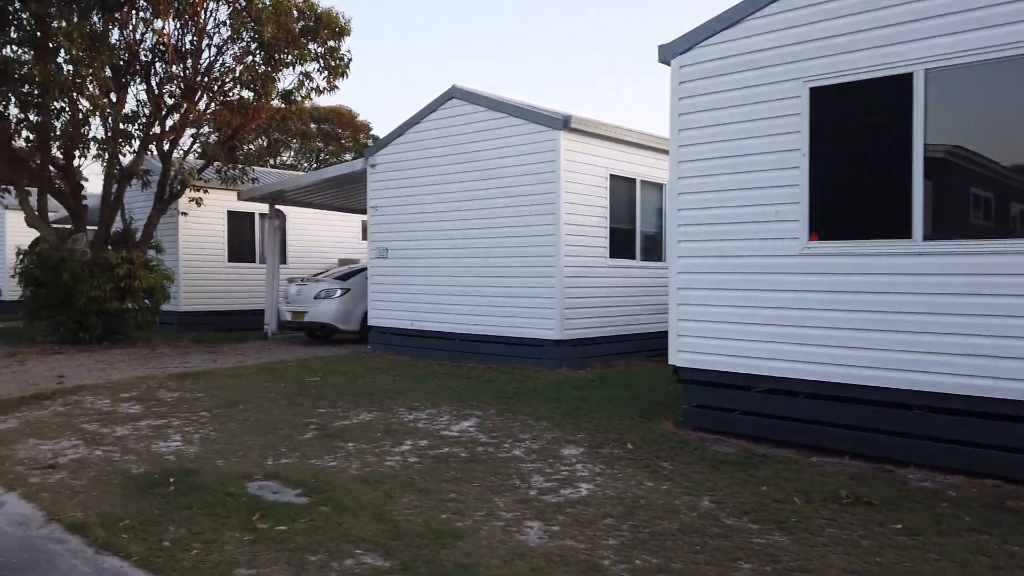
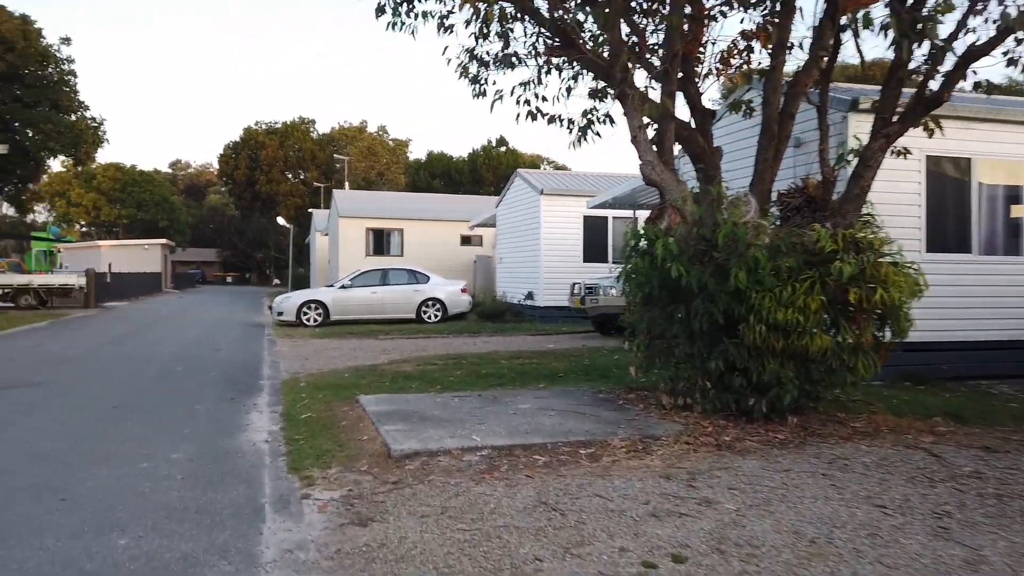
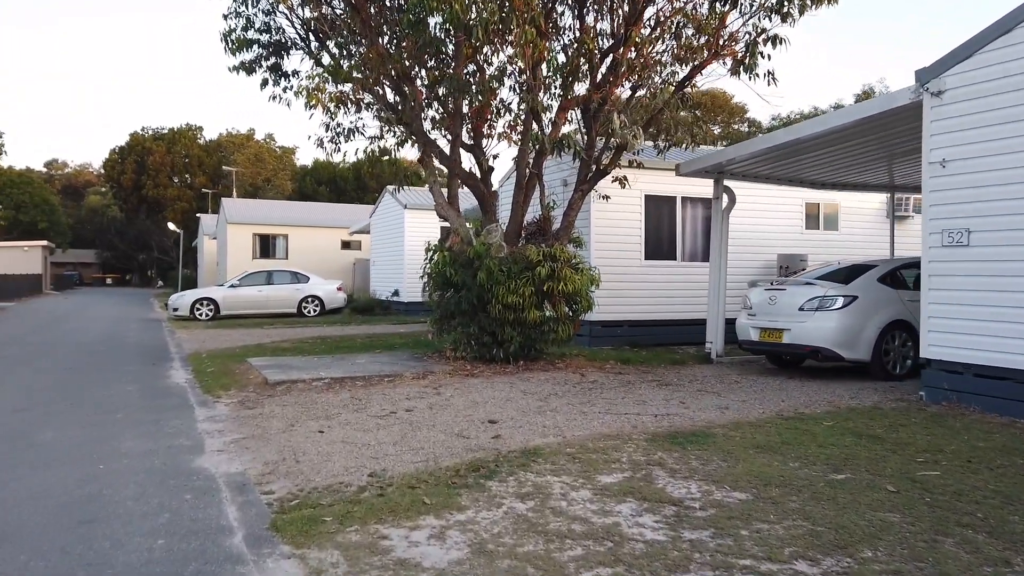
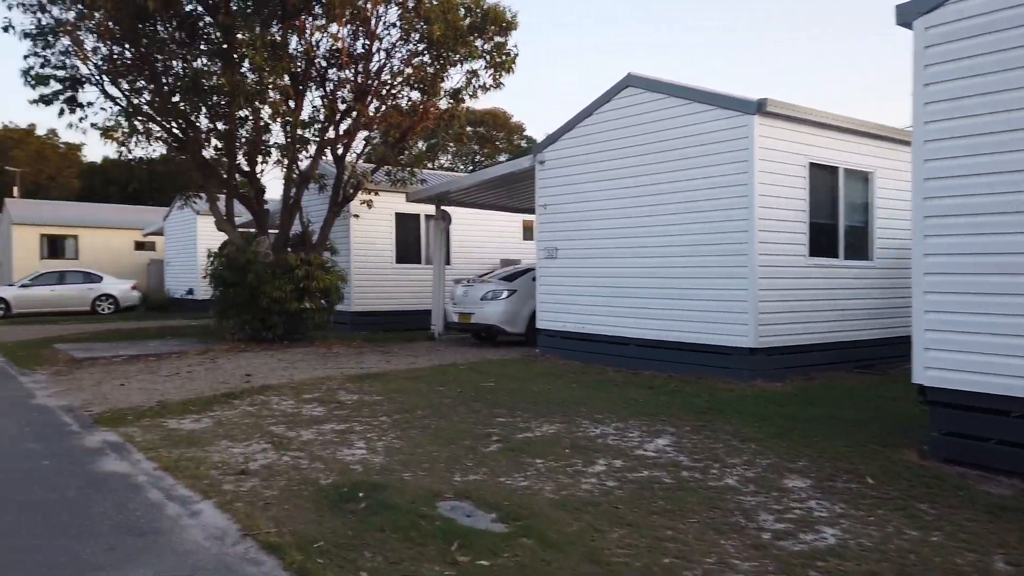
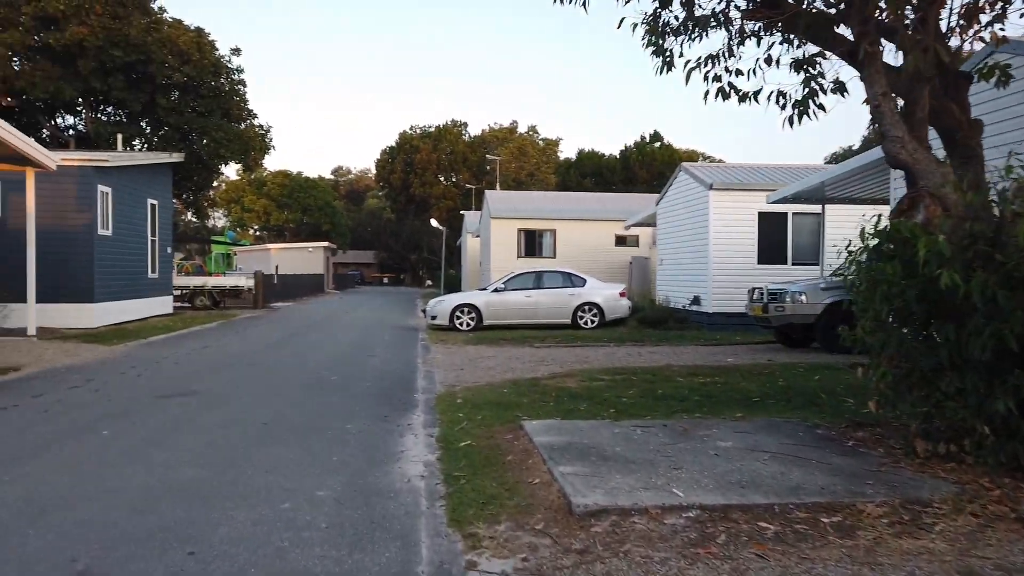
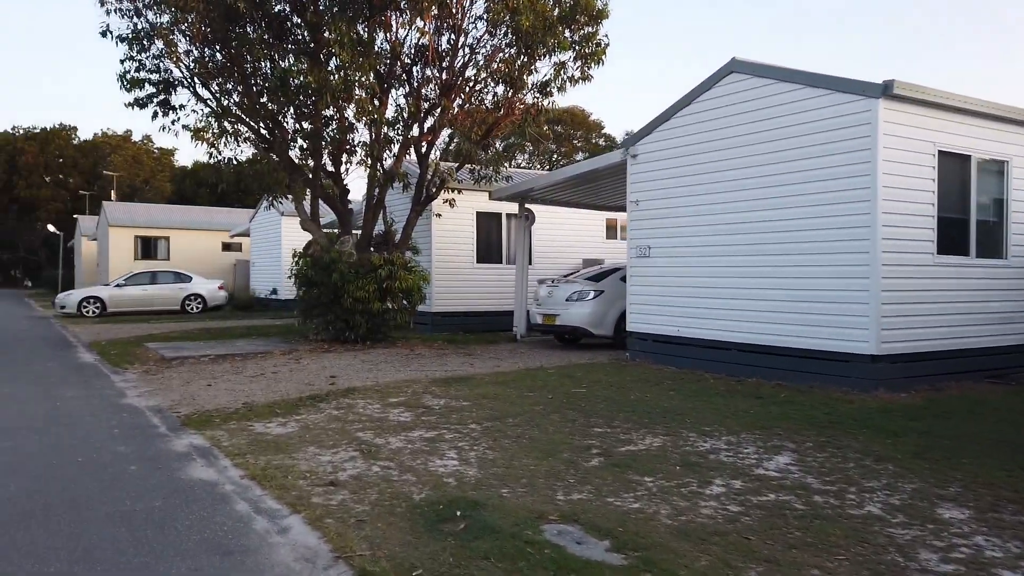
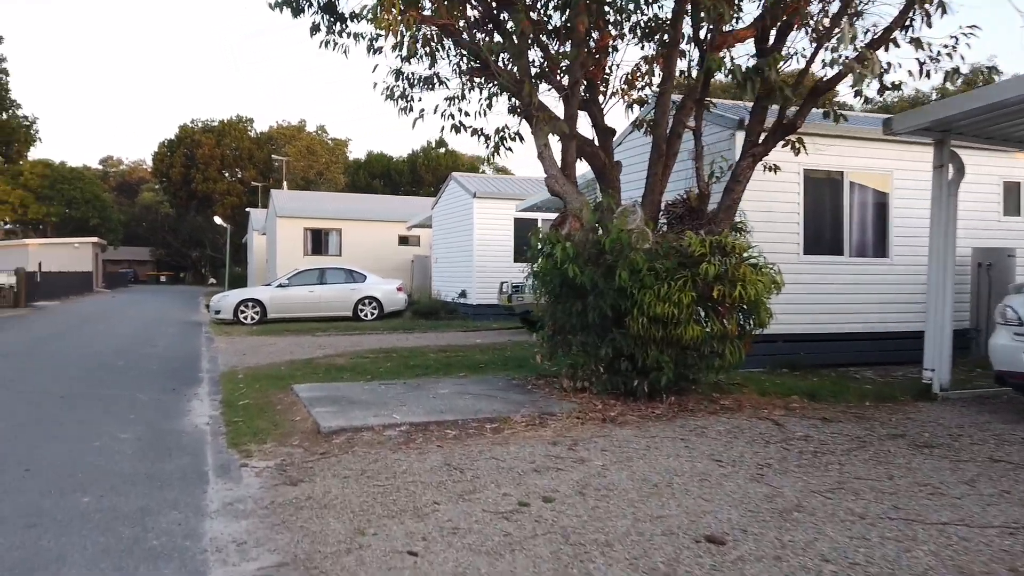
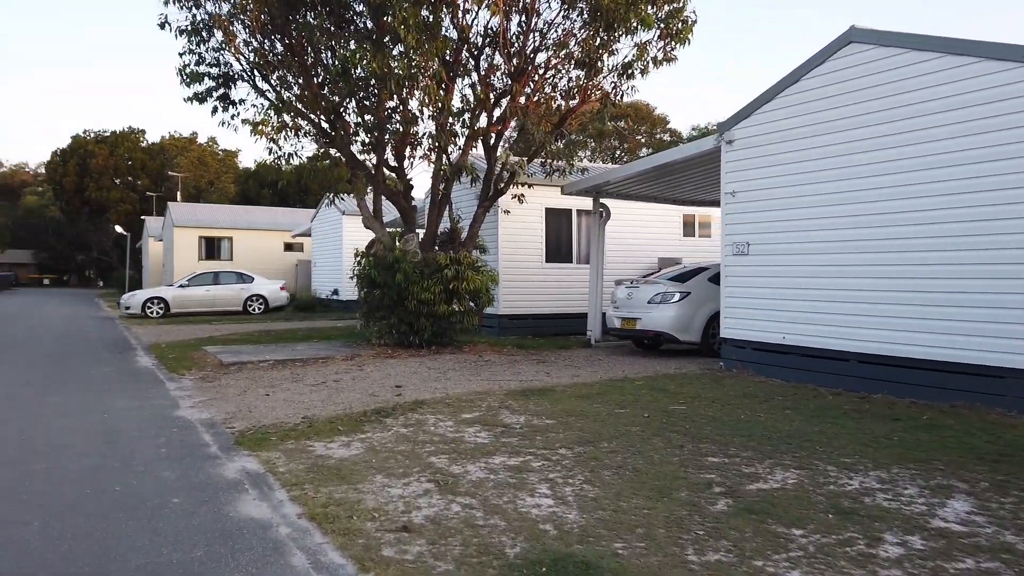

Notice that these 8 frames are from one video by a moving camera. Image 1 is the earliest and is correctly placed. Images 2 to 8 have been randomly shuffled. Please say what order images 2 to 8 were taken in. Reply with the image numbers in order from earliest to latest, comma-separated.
4, 6, 8, 3, 7, 2, 5
